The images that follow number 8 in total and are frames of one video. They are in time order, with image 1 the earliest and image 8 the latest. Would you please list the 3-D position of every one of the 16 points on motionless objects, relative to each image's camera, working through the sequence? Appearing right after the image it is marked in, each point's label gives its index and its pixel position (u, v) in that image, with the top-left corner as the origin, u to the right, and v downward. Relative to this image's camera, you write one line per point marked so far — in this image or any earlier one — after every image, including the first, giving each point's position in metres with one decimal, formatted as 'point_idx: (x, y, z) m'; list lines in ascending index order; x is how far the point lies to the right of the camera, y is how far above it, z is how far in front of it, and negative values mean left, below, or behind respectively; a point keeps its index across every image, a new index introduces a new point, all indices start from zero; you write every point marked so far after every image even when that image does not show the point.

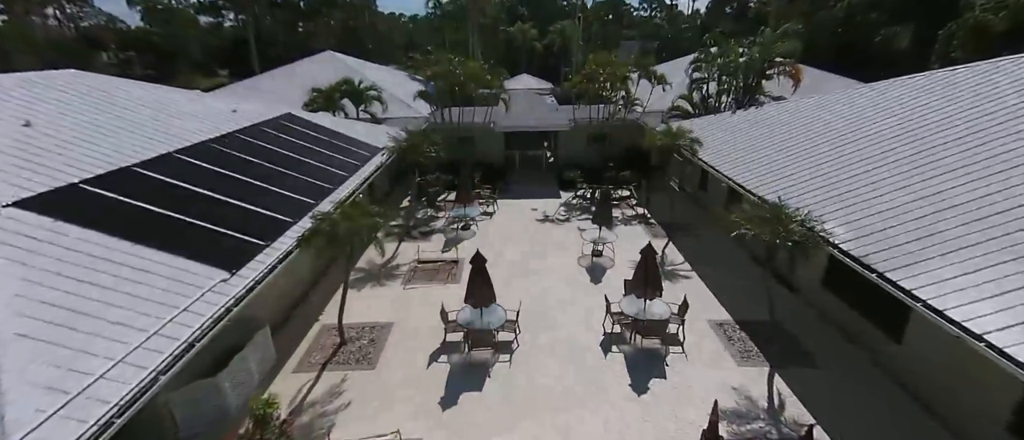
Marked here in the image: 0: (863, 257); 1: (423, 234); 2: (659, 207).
0: (+7.1, -0.7, +8.1) m
1: (-3.7, -0.6, +16.9) m
2: (+6.9, +0.6, +19.0) m
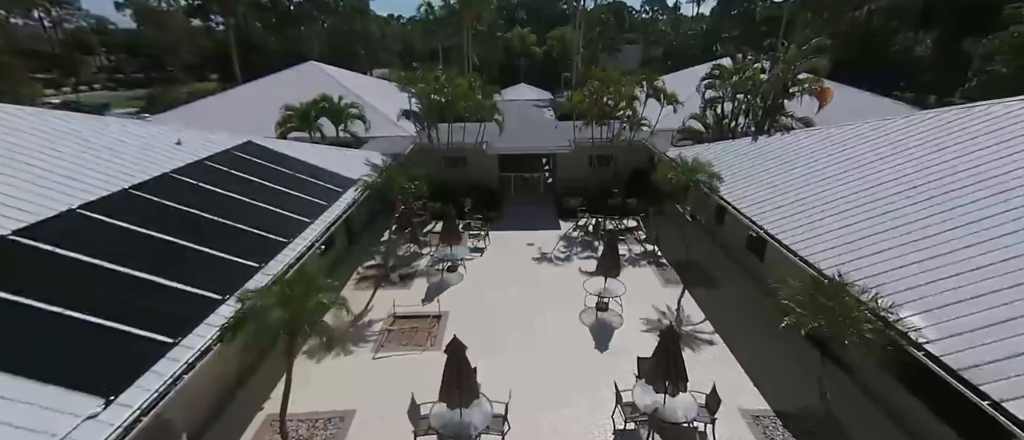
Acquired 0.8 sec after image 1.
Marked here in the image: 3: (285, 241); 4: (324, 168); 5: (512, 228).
0: (+6.8, -2.2, +6.0) m
1: (-4.0, -2.1, +14.8) m
2: (+6.7, -0.9, +16.9) m
3: (-5.7, -0.5, +10.3) m
4: (-7.1, +2.0, +15.1) m
5: (0.0, -0.4, +18.9) m
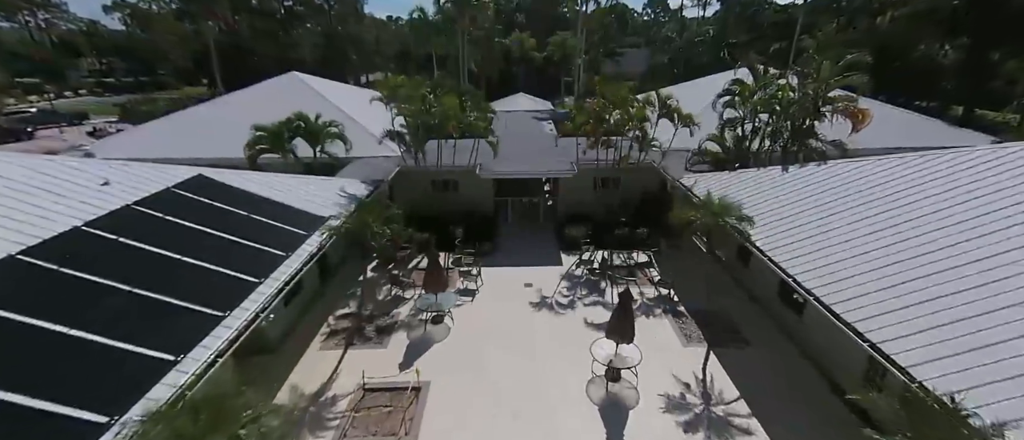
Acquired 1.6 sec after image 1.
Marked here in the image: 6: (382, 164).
0: (+6.6, -3.6, +4.0) m
1: (-4.2, -3.5, +12.7) m
2: (+6.5, -2.4, +14.9) m
3: (-5.9, -1.9, +8.2) m
4: (-7.2, +0.6, +13.0) m
5: (-0.2, -1.8, +16.8) m
6: (-6.1, +2.6, +18.6) m
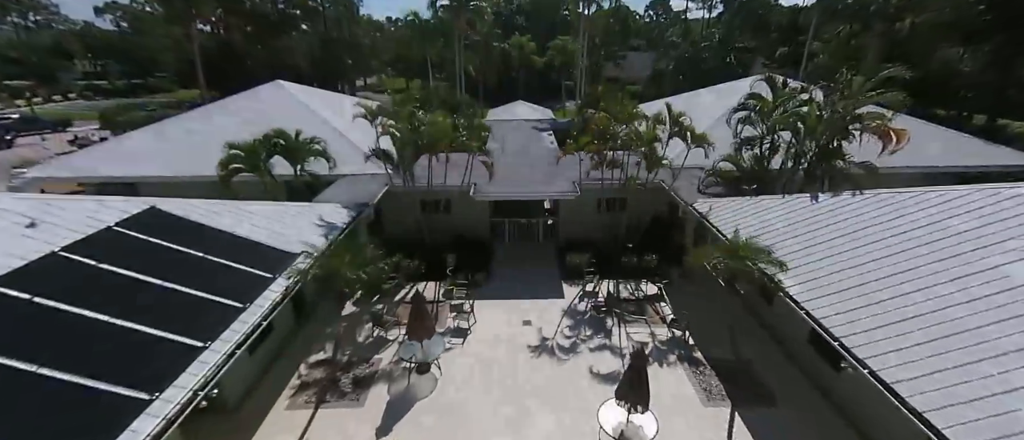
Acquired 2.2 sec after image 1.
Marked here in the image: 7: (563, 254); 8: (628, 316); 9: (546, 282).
0: (+6.5, -4.7, +2.5) m
1: (-4.3, -4.6, +11.2) m
2: (+6.4, -3.4, +13.4) m
3: (-6.0, -3.0, +6.7) m
4: (-7.4, -0.5, +11.5) m
5: (-0.3, -2.9, +15.3) m
6: (-6.2, +1.5, +17.2) m
7: (+2.2, -1.5, +17.5) m
8: (+4.0, -3.3, +13.8) m
9: (+1.3, -2.4, +16.0) m
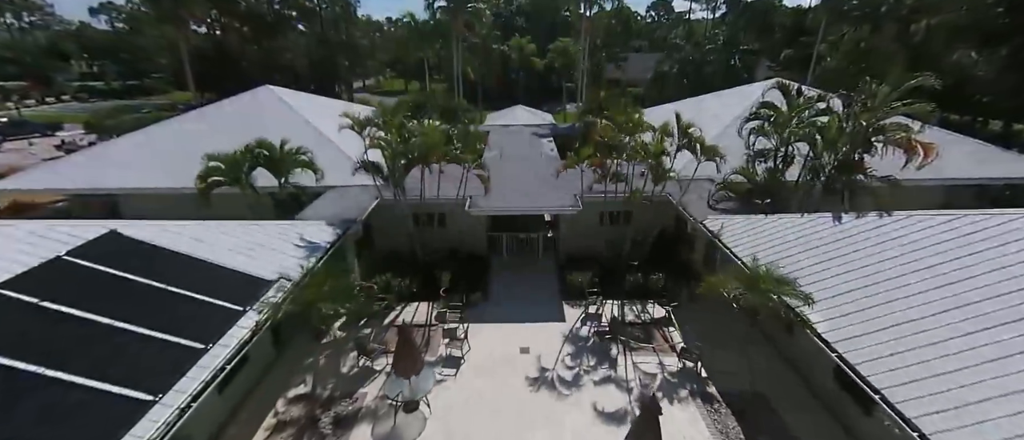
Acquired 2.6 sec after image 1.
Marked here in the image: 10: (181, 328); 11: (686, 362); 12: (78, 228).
0: (+6.4, -5.3, +1.4) m
1: (-4.4, -5.2, +10.2) m
2: (+6.3, -4.1, +12.4) m
3: (-6.2, -3.6, +5.7) m
4: (-7.5, -1.1, +10.5) m
5: (-0.4, -3.5, +14.3) m
6: (-6.3, +0.9, +16.2) m
7: (+2.1, -2.1, +16.5) m
8: (+3.9, -3.9, +12.8) m
9: (+1.2, -3.1, +15.0) m
10: (-6.7, -2.2, +8.2) m
11: (+5.1, -4.2, +12.0) m
12: (-11.4, +0.1, +10.8) m
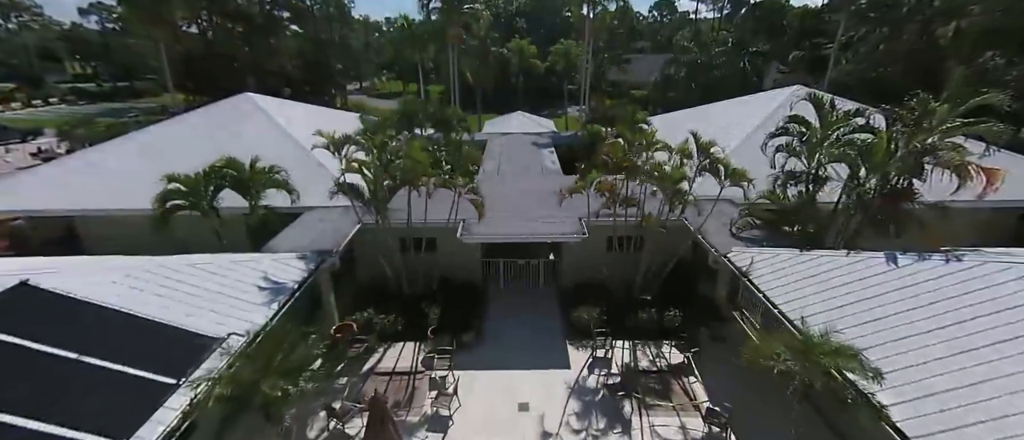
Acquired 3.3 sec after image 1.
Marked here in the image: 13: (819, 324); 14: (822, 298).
0: (+6.3, -6.3, -0.3) m
1: (-4.5, -6.2, +8.5) m
2: (+6.2, -5.1, +10.6) m
3: (-6.2, -4.6, +4.0) m
4: (-7.5, -2.1, +8.8) m
5: (-0.5, -4.5, +12.6) m
6: (-6.3, -0.1, +14.4) m
7: (+2.0, -3.1, +14.7) m
8: (+3.8, -4.9, +11.1) m
9: (+1.2, -4.1, +13.3) m
10: (-6.8, -3.2, +6.5) m
11: (+5.1, -5.2, +10.2) m
12: (-11.5, -0.9, +9.0) m
13: (+6.5, -2.2, +8.5) m
14: (+7.5, -1.8, +9.7) m
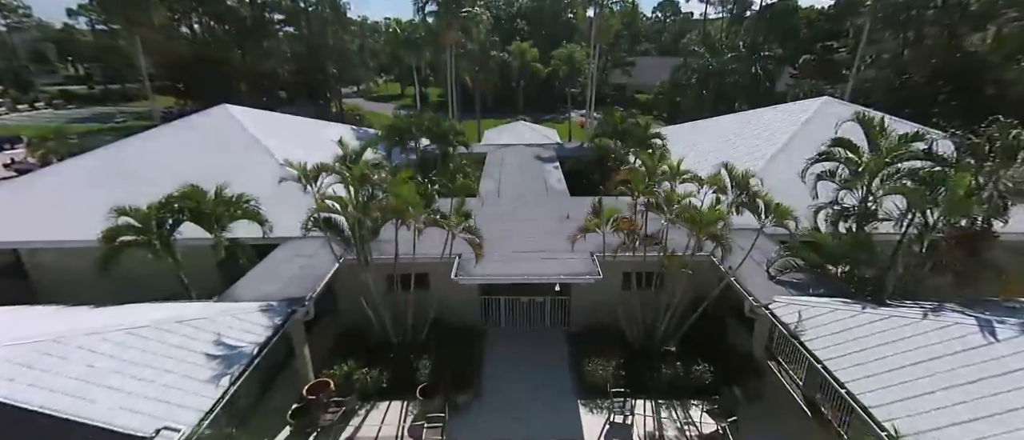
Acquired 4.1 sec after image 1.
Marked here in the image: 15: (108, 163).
0: (+6.3, -7.5, -2.2) m
1: (-4.5, -7.3, +6.6) m
2: (+6.2, -6.2, +8.8) m
3: (-6.2, -5.7, +2.1) m
4: (-7.5, -3.2, +6.9) m
5: (-0.4, -5.6, +10.7) m
6: (-6.3, -1.3, +12.6) m
7: (+2.1, -4.3, +12.9) m
8: (+3.9, -6.1, +9.2) m
9: (+1.2, -5.2, +11.4) m
10: (-6.7, -4.4, +4.6) m
11: (+5.1, -6.4, +8.3) m
12: (-11.4, -2.1, +7.2) m
13: (+6.6, -3.3, +6.6) m
14: (+7.5, -3.0, +7.8) m
15: (-18.2, +2.6, +18.1) m
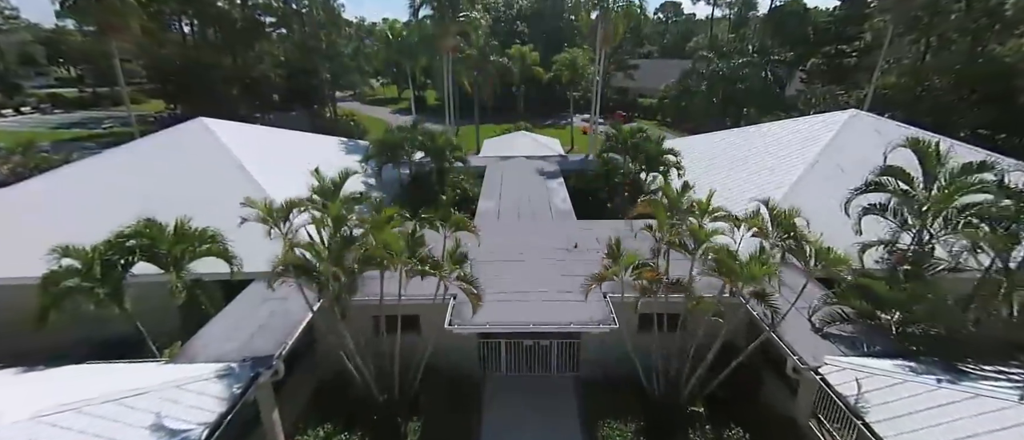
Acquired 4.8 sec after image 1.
0: (+6.4, -8.5, -3.8) m
1: (-4.4, -8.4, +5.0) m
2: (+6.3, -7.3, +7.2) m
3: (-6.1, -6.8, +0.5) m
4: (-7.4, -4.3, +5.3) m
5: (-0.3, -6.7, +9.1) m
6: (-6.2, -2.3, +11.0) m
7: (+2.2, -5.3, +11.2) m
8: (+4.0, -7.1, +7.6) m
9: (+1.3, -6.3, +9.8) m
10: (-6.7, -5.4, +3.0) m
11: (+5.2, -7.4, +6.7) m
12: (-11.3, -3.1, +5.5) m
13: (+6.7, -4.4, +5.0) m
14: (+7.6, -4.0, +6.2) m
15: (-18.1, +1.5, +16.5) m
